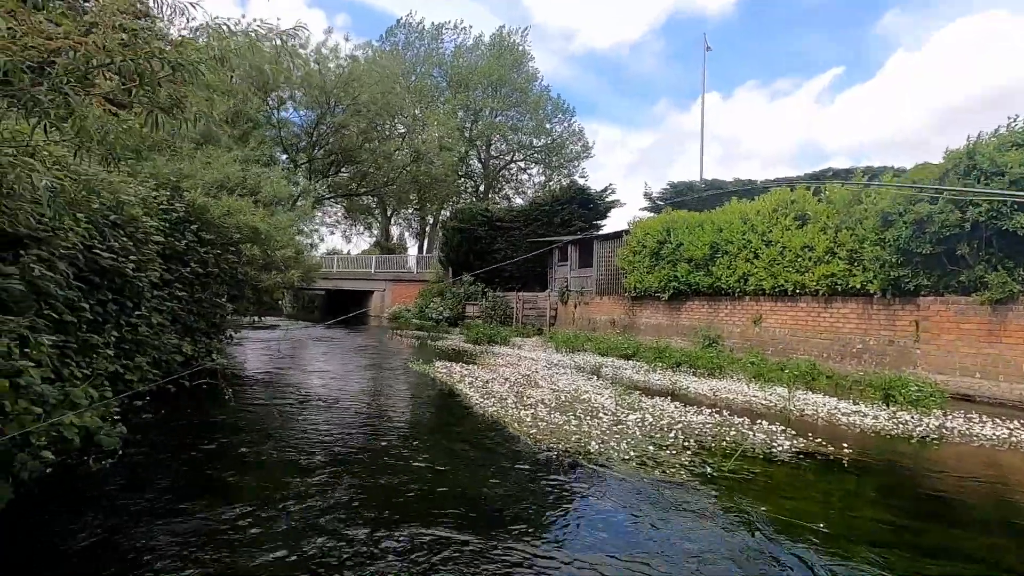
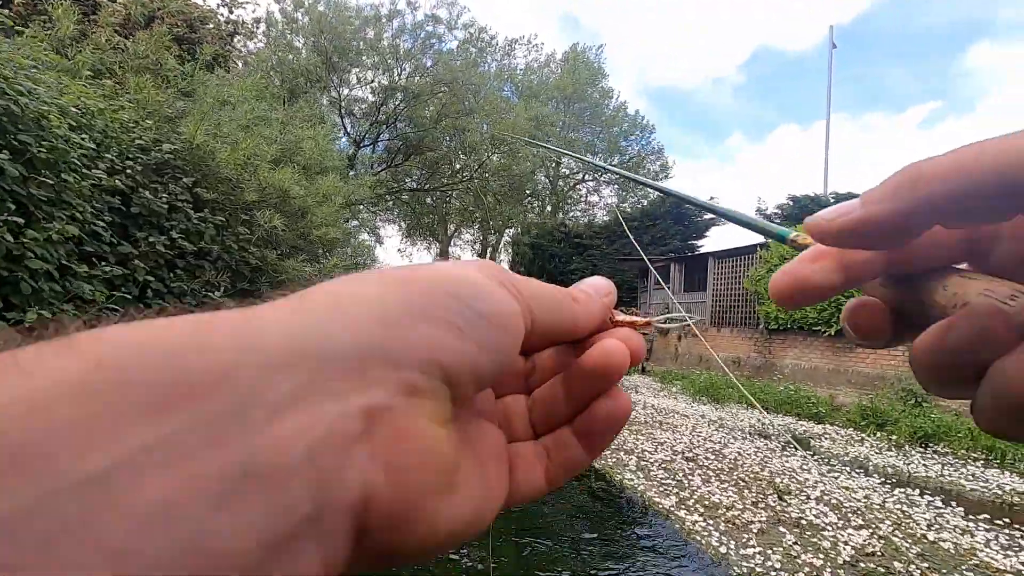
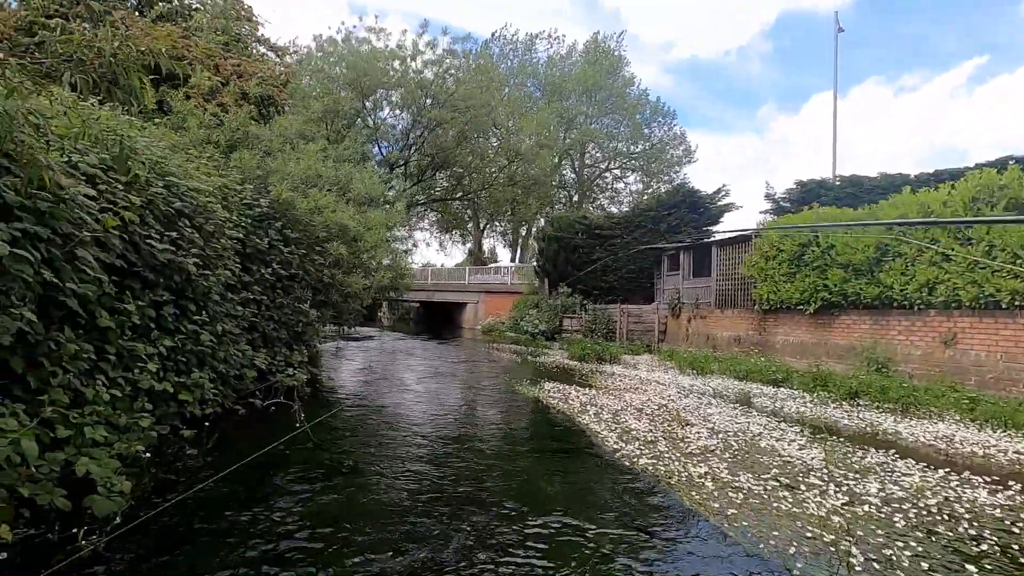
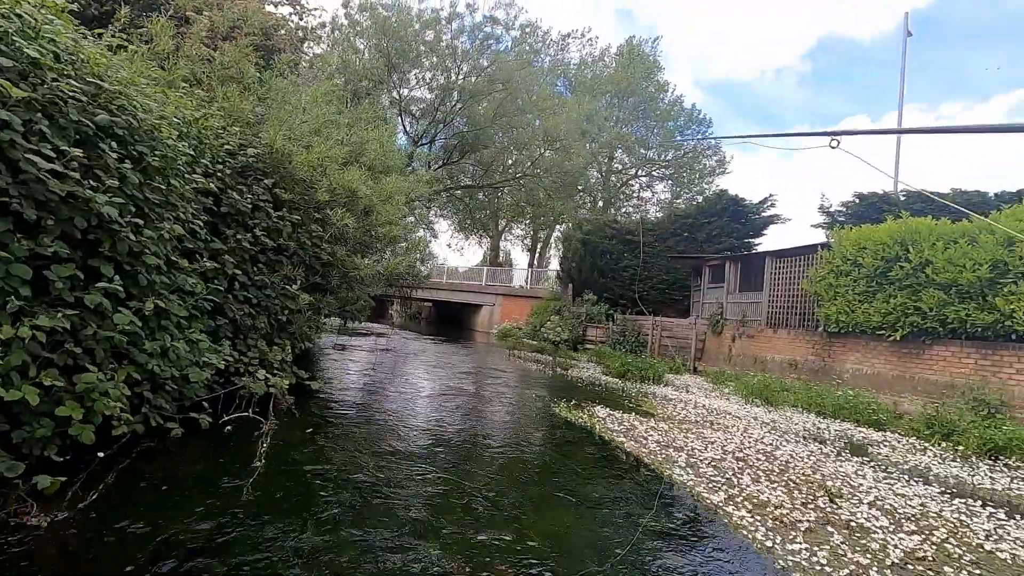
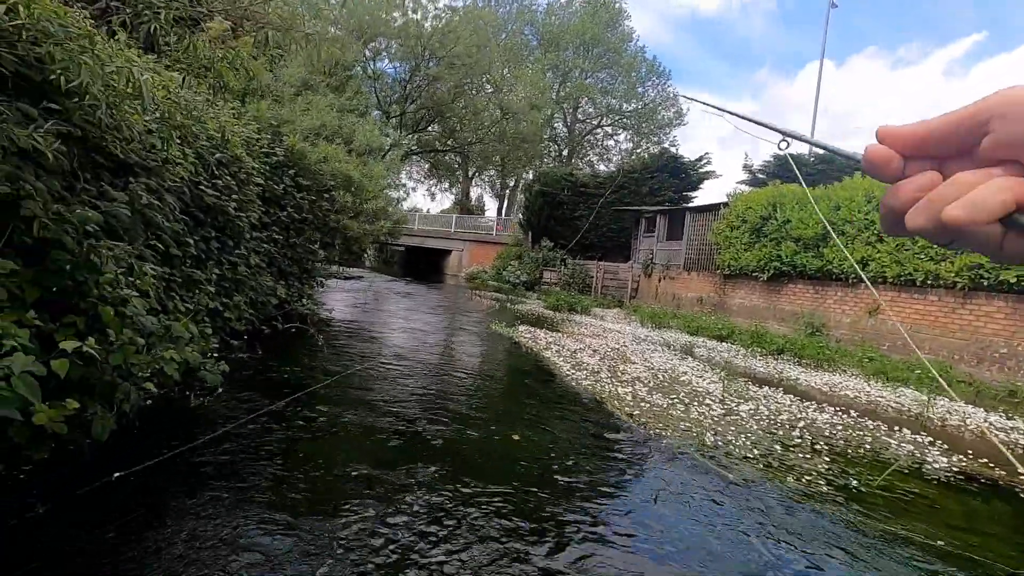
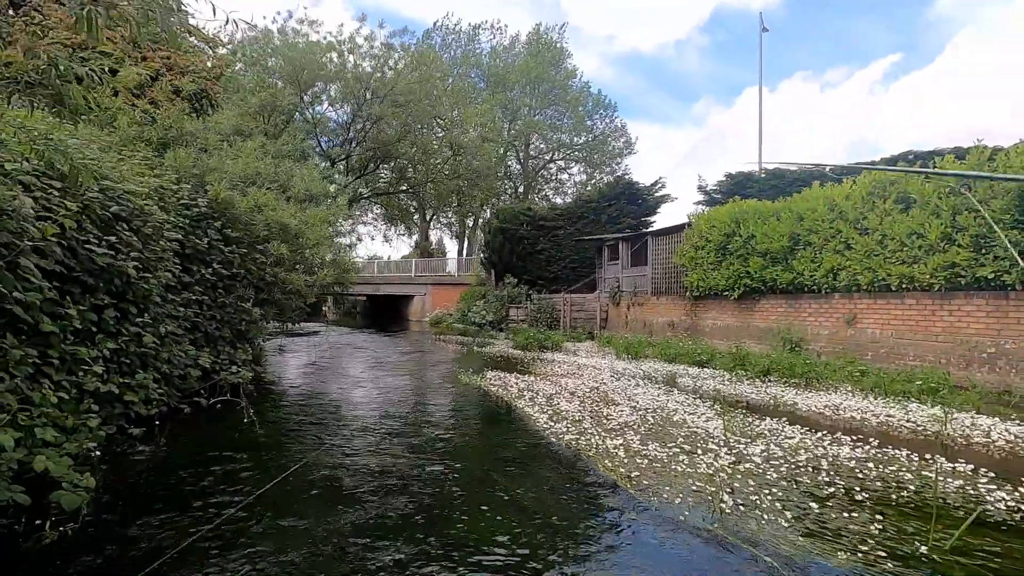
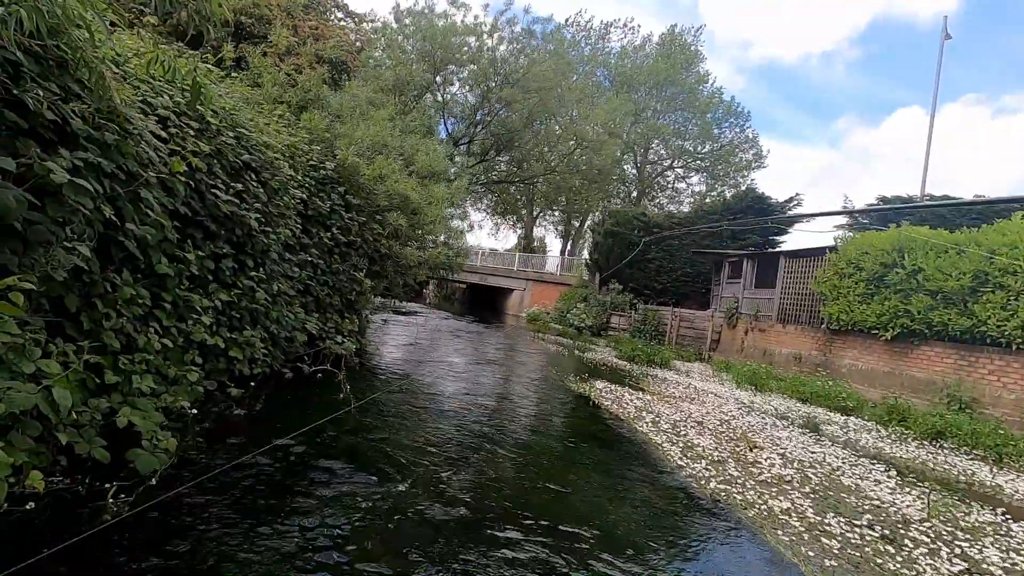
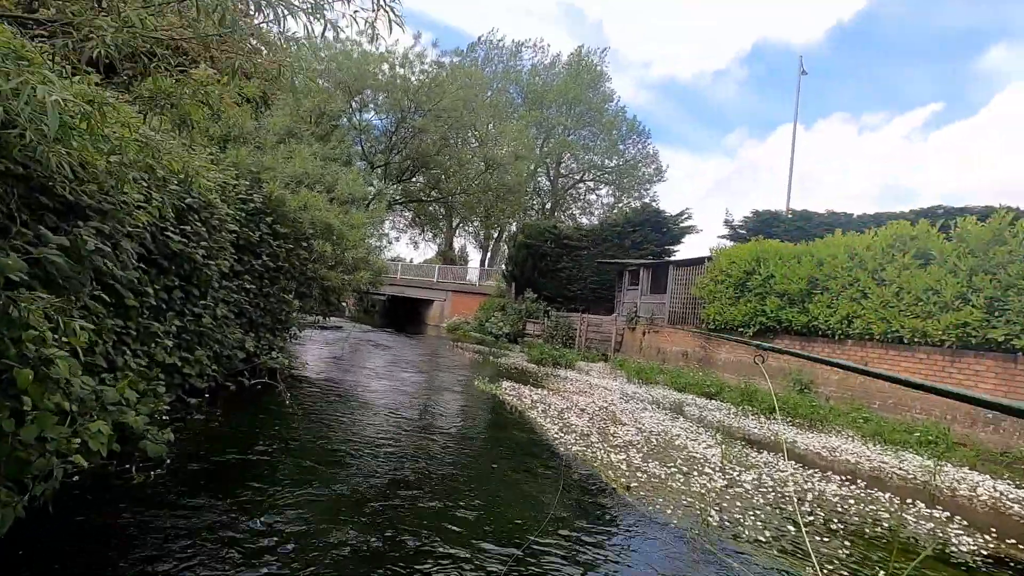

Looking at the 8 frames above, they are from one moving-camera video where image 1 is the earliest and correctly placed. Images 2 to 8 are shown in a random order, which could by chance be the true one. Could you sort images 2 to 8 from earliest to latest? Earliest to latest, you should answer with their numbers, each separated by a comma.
5, 8, 6, 3, 7, 4, 2
